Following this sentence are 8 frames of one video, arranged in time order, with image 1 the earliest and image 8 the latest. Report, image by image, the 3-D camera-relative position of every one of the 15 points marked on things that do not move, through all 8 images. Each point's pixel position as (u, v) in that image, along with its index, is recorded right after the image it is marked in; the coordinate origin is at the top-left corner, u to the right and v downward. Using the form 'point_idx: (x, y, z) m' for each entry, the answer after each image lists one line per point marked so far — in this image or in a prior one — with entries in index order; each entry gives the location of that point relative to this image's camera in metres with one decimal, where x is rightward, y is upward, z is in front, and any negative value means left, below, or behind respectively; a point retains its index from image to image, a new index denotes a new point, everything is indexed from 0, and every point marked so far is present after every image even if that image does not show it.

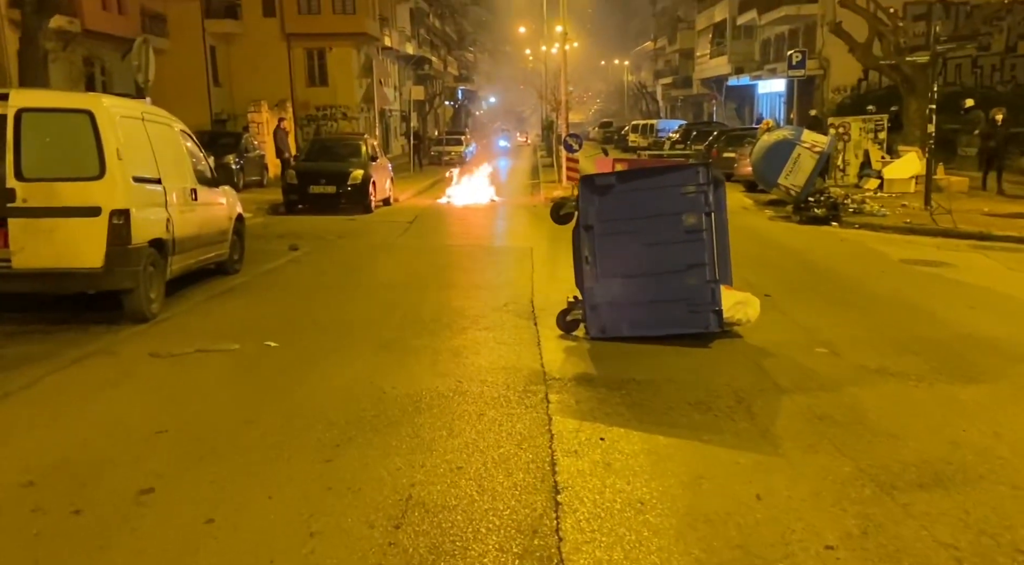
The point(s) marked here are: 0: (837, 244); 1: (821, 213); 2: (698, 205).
0: (+5.4, +0.7, +16.8) m
1: (+6.1, +1.4, +19.8) m
2: (+1.5, +0.6, +7.8) m
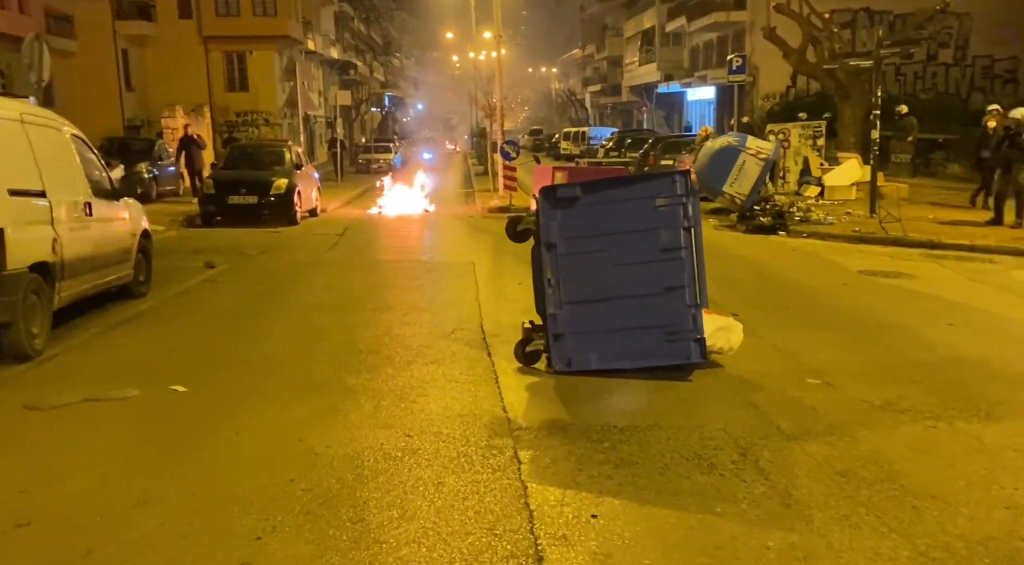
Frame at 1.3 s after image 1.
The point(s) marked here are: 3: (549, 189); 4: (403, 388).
0: (+4.4, +0.5, +16.1) m
1: (+4.9, +1.2, +19.1) m
2: (+1.1, +0.4, +6.9) m
3: (+0.3, +0.7, +7.0) m
4: (-0.7, -0.7, +6.2) m
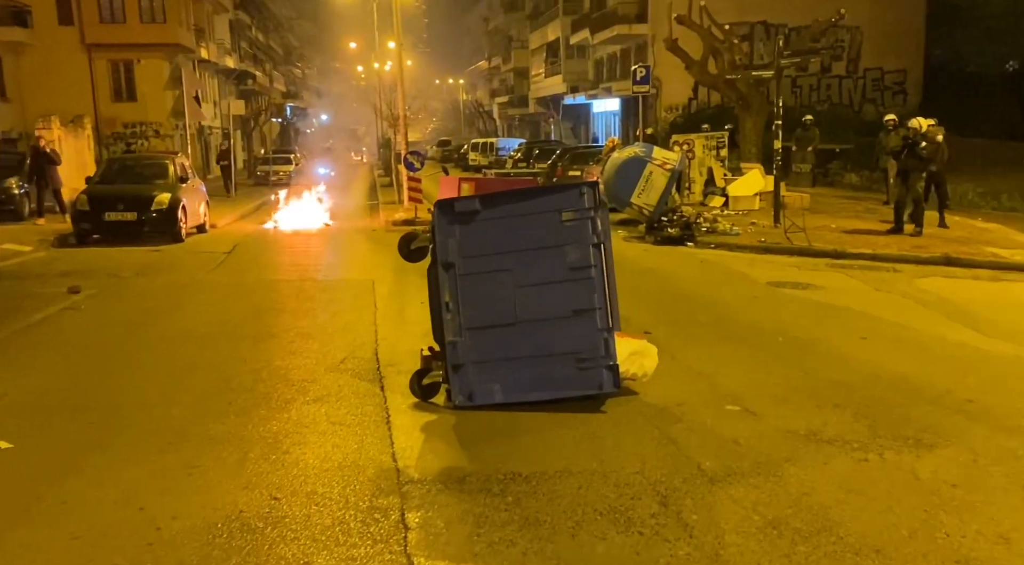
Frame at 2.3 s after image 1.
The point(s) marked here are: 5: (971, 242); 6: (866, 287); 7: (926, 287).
0: (+2.9, +0.3, +15.8) m
1: (+3.1, +0.9, +18.8) m
2: (+0.5, +0.3, +6.3) m
3: (-0.4, +0.5, +6.3) m
4: (-1.3, -0.8, +5.4) m
5: (+7.8, +0.7, +17.2) m
6: (+4.9, -0.1, +14.0) m
7: (+5.7, -0.1, +13.9) m
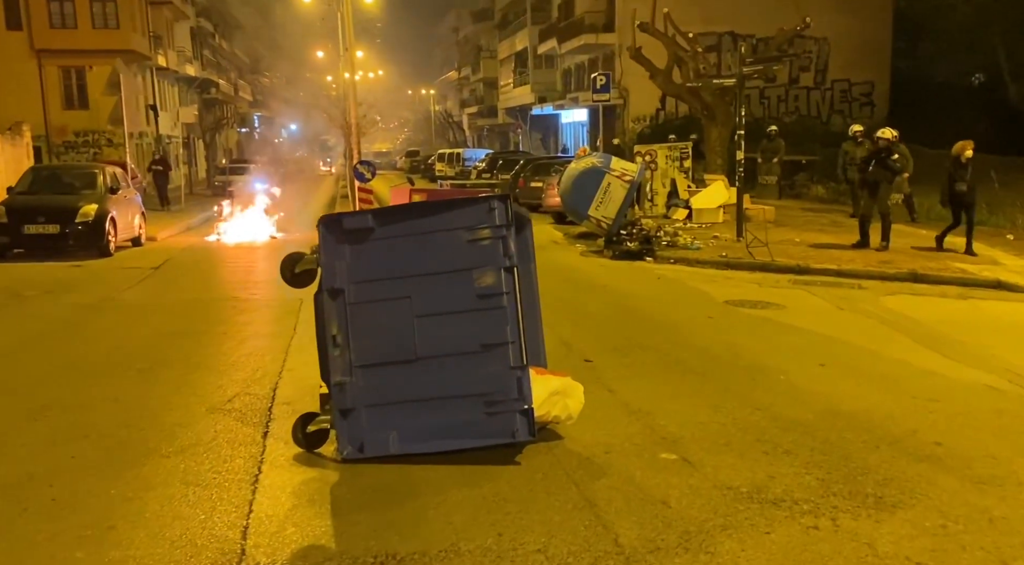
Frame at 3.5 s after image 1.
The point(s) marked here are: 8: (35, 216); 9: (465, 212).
0: (+2.1, 0.0, +15.0) m
1: (+2.2, +0.6, +18.0) m
2: (-0.1, +0.1, +5.4) m
3: (-1.0, +0.3, +5.4) m
4: (-1.8, -1.0, +4.5) m
5: (+7.0, +0.4, +16.5) m
6: (+4.1, -0.3, +13.2) m
7: (+5.0, -0.3, +13.2) m
8: (-7.6, +1.1, +16.2) m
9: (-0.2, +0.4, +5.4) m
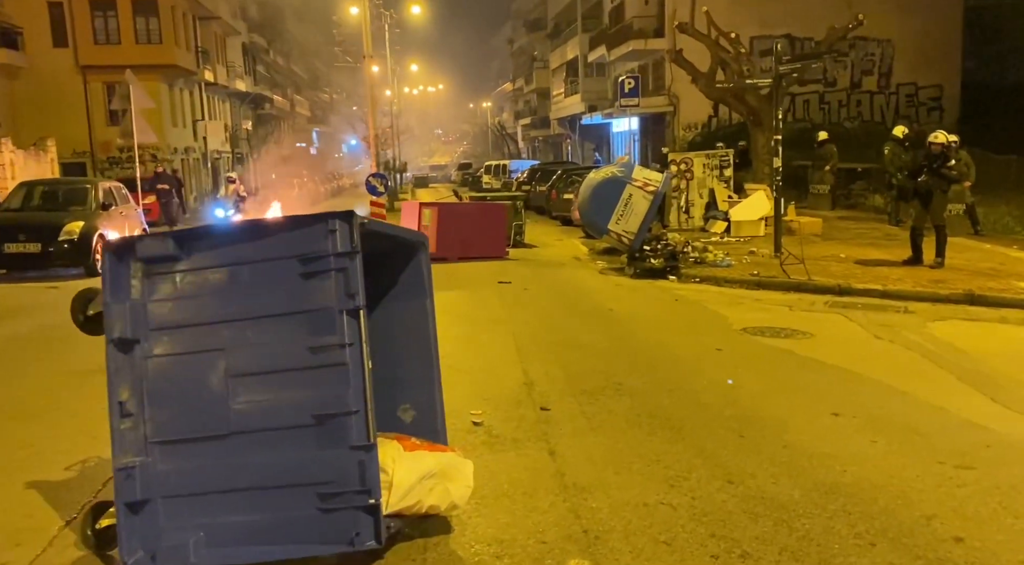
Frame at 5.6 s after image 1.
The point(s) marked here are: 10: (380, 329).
0: (+2.1, -0.3, +13.4) m
1: (+2.4, +0.3, +16.5) m
2: (-0.7, -0.1, +4.0) m
3: (-1.6, +0.1, +4.1) m
4: (-2.5, -1.2, +3.2) m
5: (+7.1, +0.1, +14.6) m
6: (+4.0, -0.6, +11.5) m
7: (+4.8, -0.6, +11.4) m
8: (-7.5, +0.7, +15.3) m
9: (-0.9, +0.2, +4.0) m
10: (-0.7, -0.2, +5.0) m
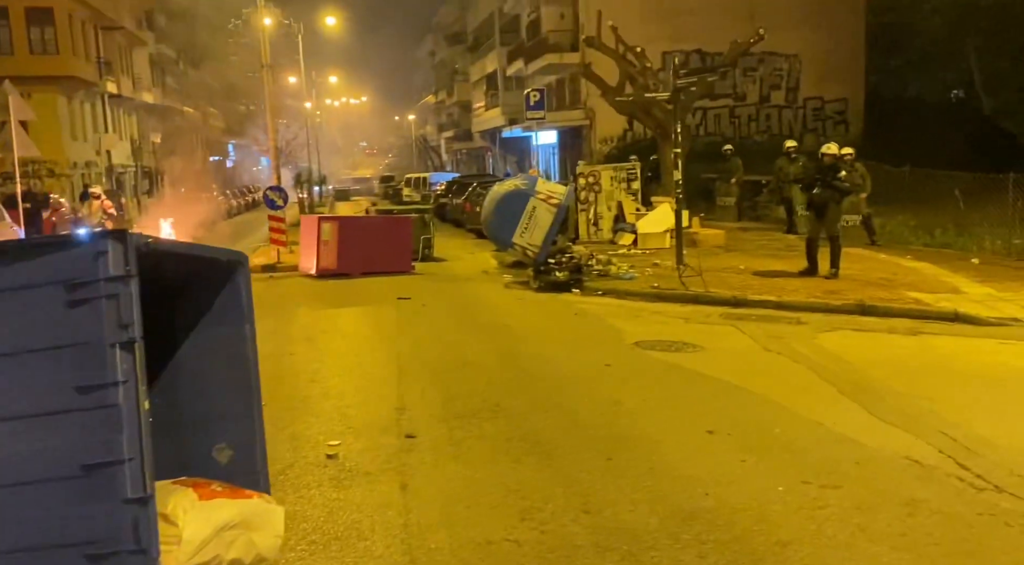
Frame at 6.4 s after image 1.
0: (+0.7, -0.5, +13.1) m
1: (+0.7, +0.1, +16.2) m
2: (-1.4, -0.2, +3.5) m
3: (-2.3, 0.0, +3.6) m
4: (-3.1, -1.3, +2.6) m
5: (+5.5, 0.0, +14.7) m
6: (+2.7, -0.7, +11.4) m
7: (+3.6, -0.7, +11.4) m
8: (-9.1, +0.4, +14.3) m
9: (-1.6, +0.1, +3.6) m
10: (-1.5, -0.3, +4.6) m
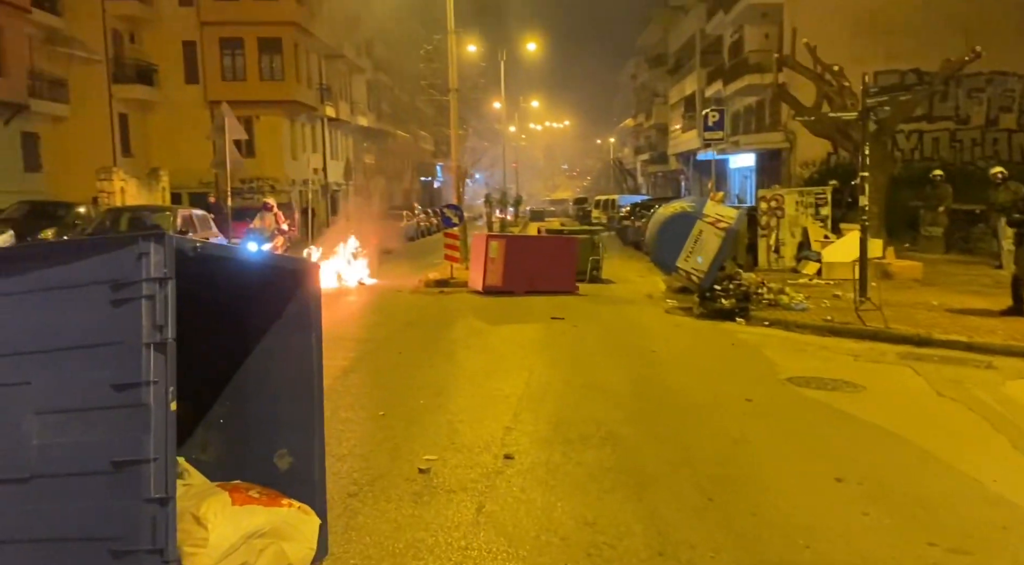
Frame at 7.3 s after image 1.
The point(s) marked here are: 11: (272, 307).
0: (+2.6, -0.8, +12.6) m
1: (+3.3, -0.4, +15.6) m
2: (-1.3, -0.2, +3.6) m
3: (-2.2, 0.0, +3.9) m
4: (-3.2, -1.2, +3.0) m
5: (+7.7, -0.6, +13.1) m
6: (+4.3, -1.1, +10.4) m
7: (+5.1, -1.1, +10.3) m
8: (-6.7, +0.4, +15.7) m
9: (-1.5, +0.1, +3.7) m
10: (-1.2, -0.4, +4.7) m
11: (-1.1, -0.1, +4.6) m
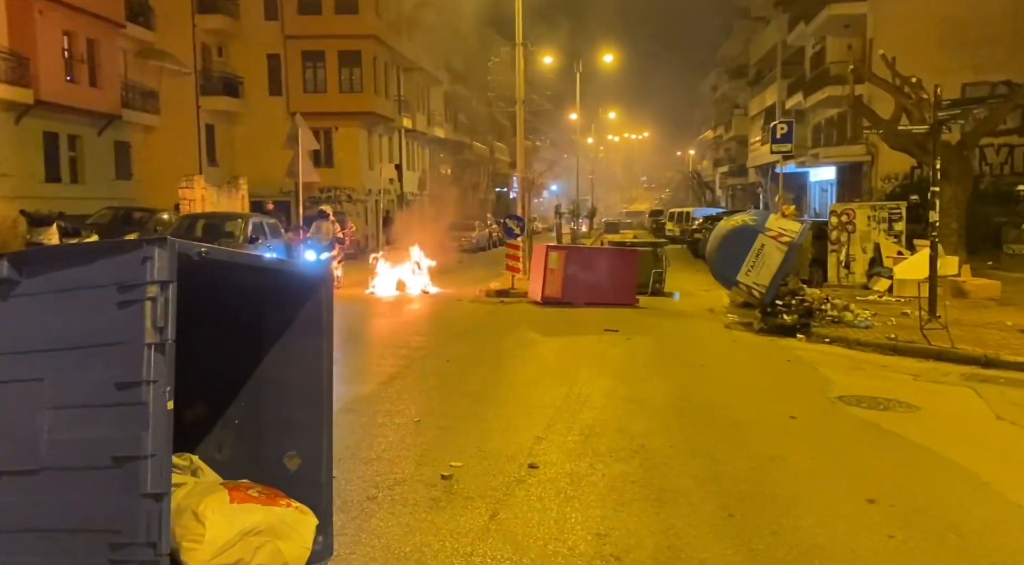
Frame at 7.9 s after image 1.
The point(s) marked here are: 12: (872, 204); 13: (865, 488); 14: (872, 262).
0: (+3.3, -1.0, +12.4) m
1: (+4.2, -0.6, +15.3) m
2: (-1.4, -0.2, +3.8) m
3: (-2.2, 0.0, +4.1) m
4: (-3.3, -1.2, +3.3) m
5: (+8.4, -0.9, +12.5) m
6: (+4.7, -1.3, +10.1) m
7: (+5.5, -1.3, +9.9) m
8: (-5.7, +0.3, +16.2) m
9: (-1.5, +0.1, +3.8) m
10: (-1.1, -0.4, +4.8) m
11: (-1.1, -0.1, +4.7) m
12: (+7.0, +1.5, +19.6) m
13: (+2.4, -1.4, +6.7) m
14: (+7.1, +0.4, +20.0) m
